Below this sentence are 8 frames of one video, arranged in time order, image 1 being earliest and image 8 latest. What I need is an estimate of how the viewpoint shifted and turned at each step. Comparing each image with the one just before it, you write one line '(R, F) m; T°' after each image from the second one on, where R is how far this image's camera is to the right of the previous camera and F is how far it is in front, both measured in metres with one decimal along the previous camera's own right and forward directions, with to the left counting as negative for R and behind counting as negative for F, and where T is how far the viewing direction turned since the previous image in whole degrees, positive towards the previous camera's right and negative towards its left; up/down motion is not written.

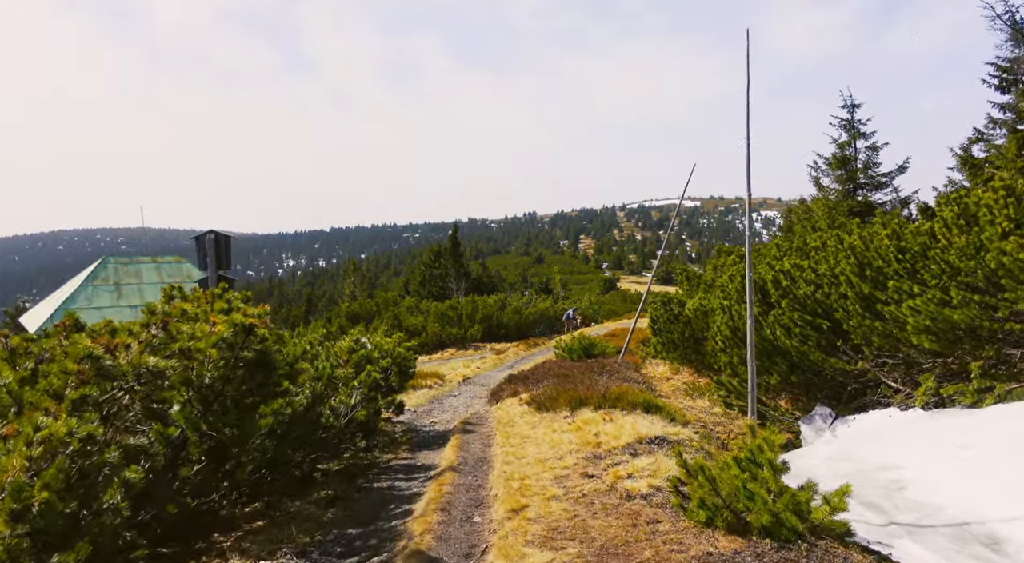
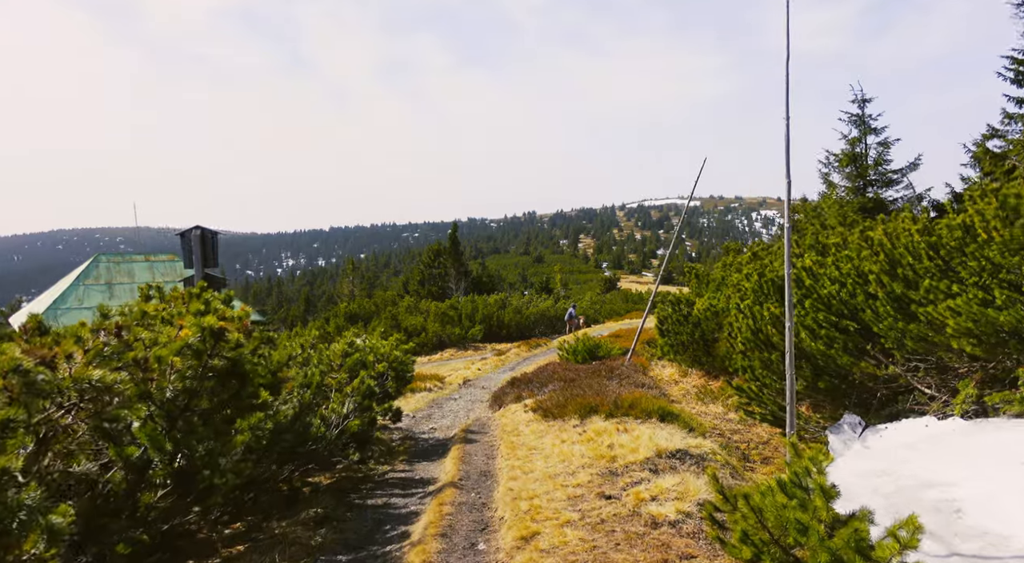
(-0.1, +1.0) m; 0°
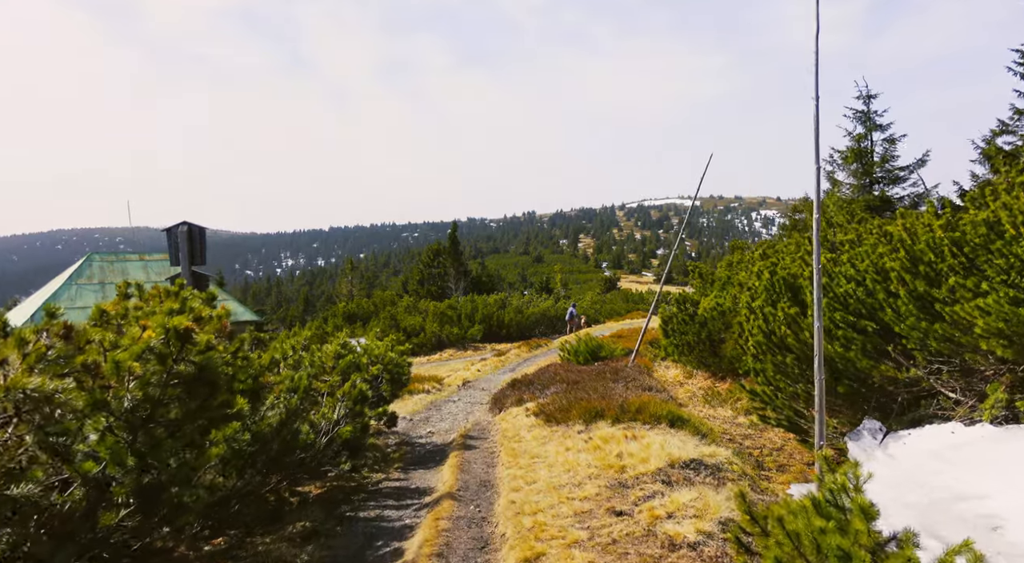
(0.0, +0.7) m; 0°
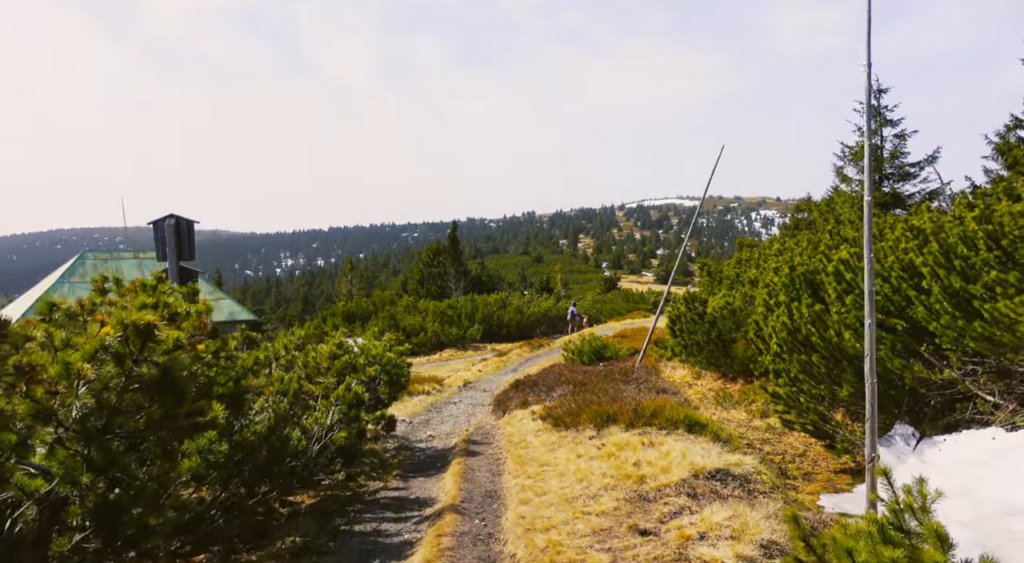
(-0.1, +0.8) m; 0°
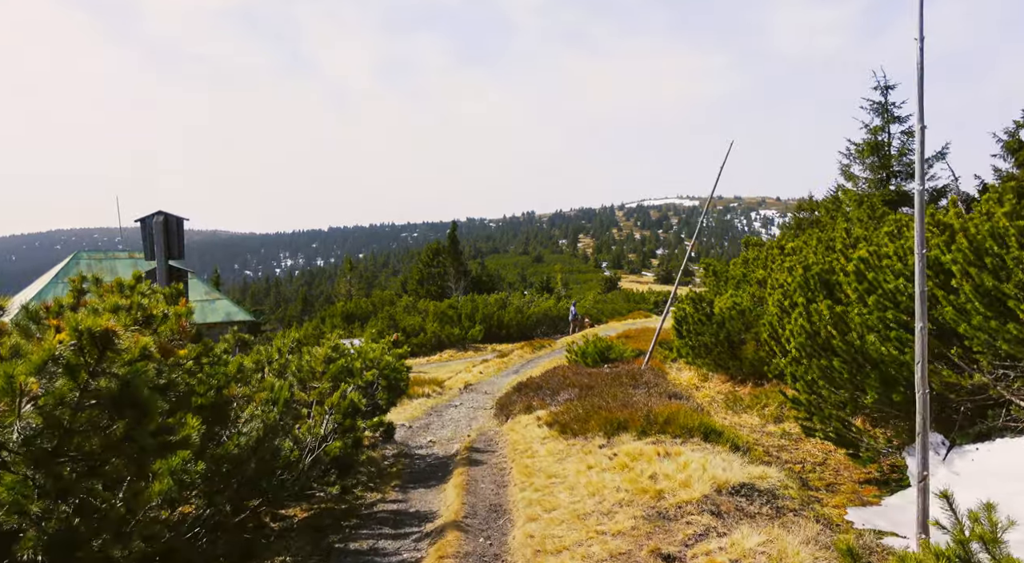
(-0.1, +0.7) m; 0°
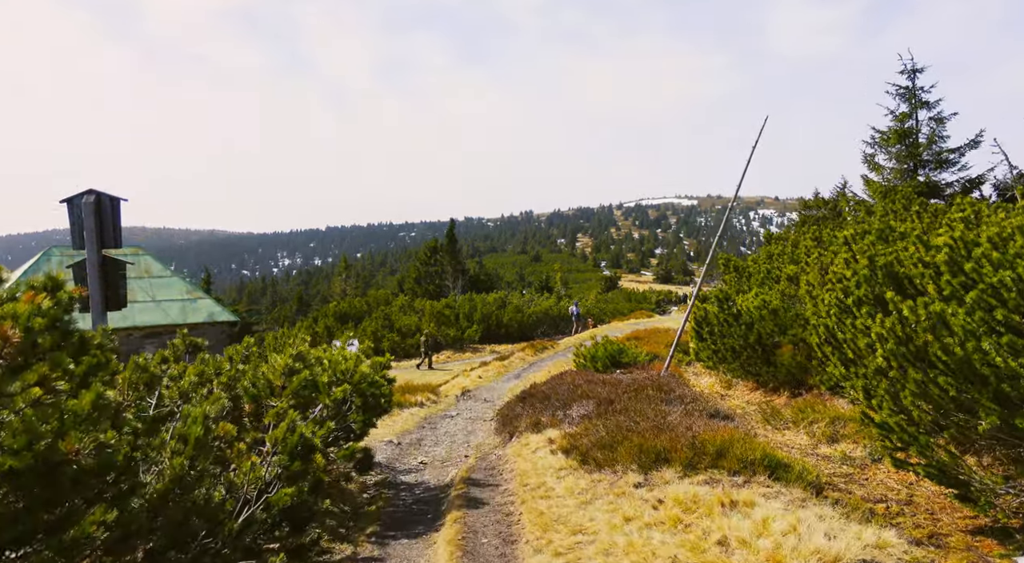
(-0.1, +2.5) m; 0°
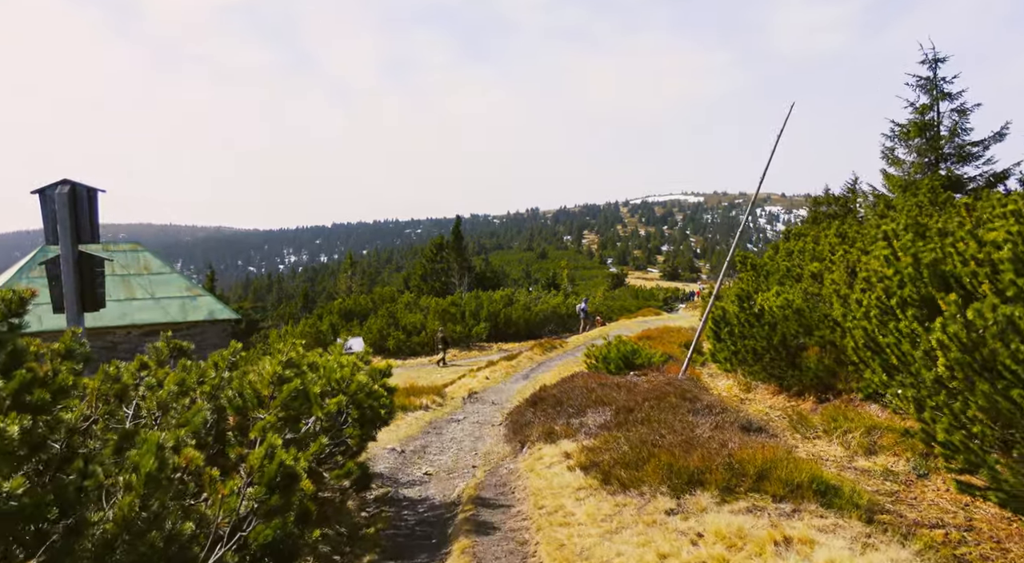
(-0.1, +1.0) m; 0°
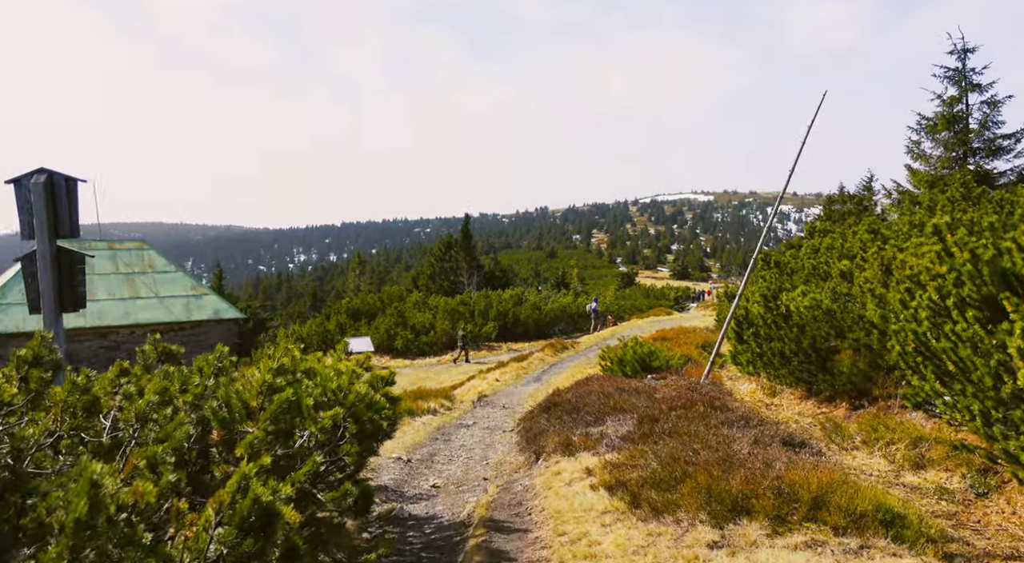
(-0.1, +1.0) m; -1°
